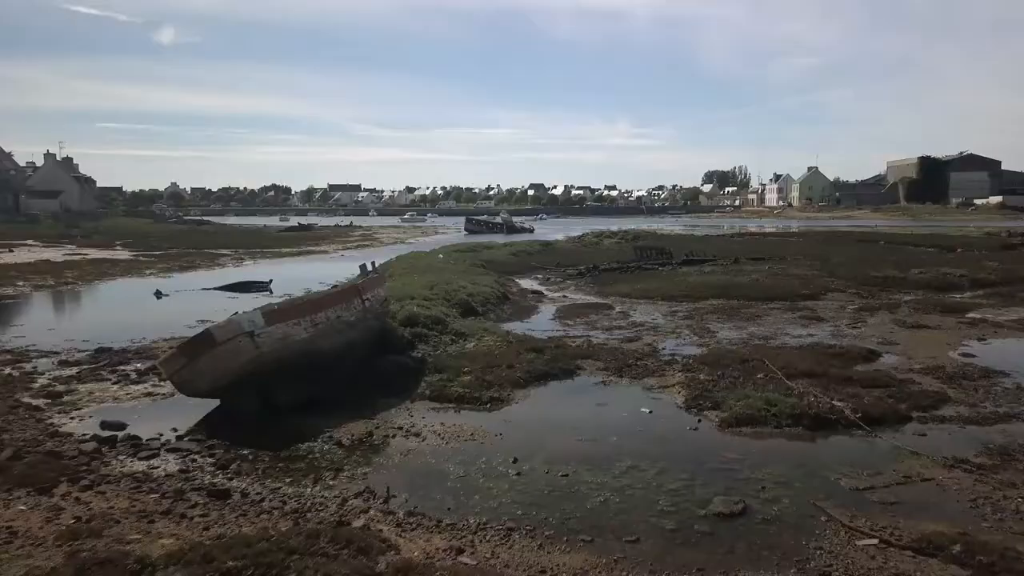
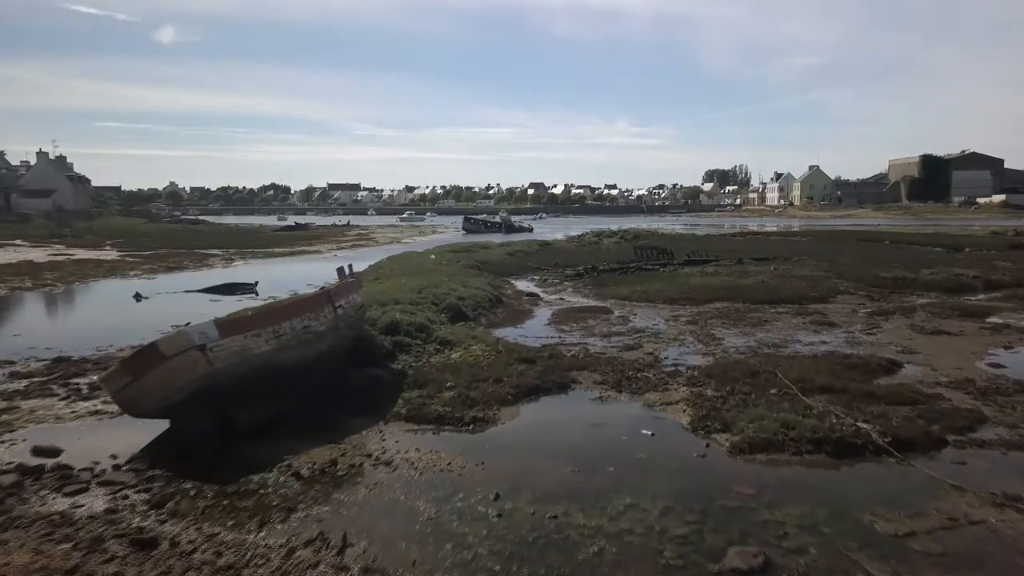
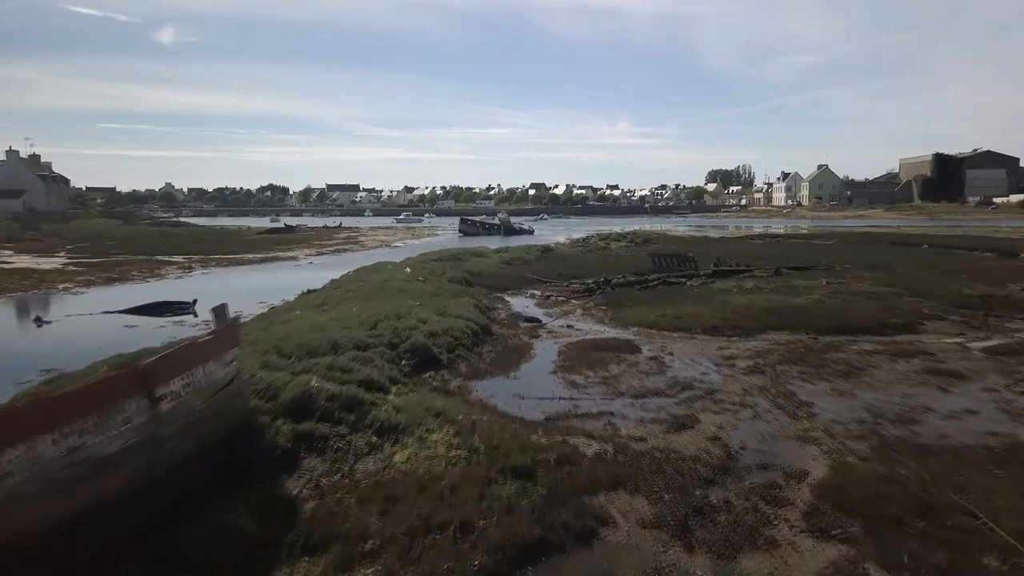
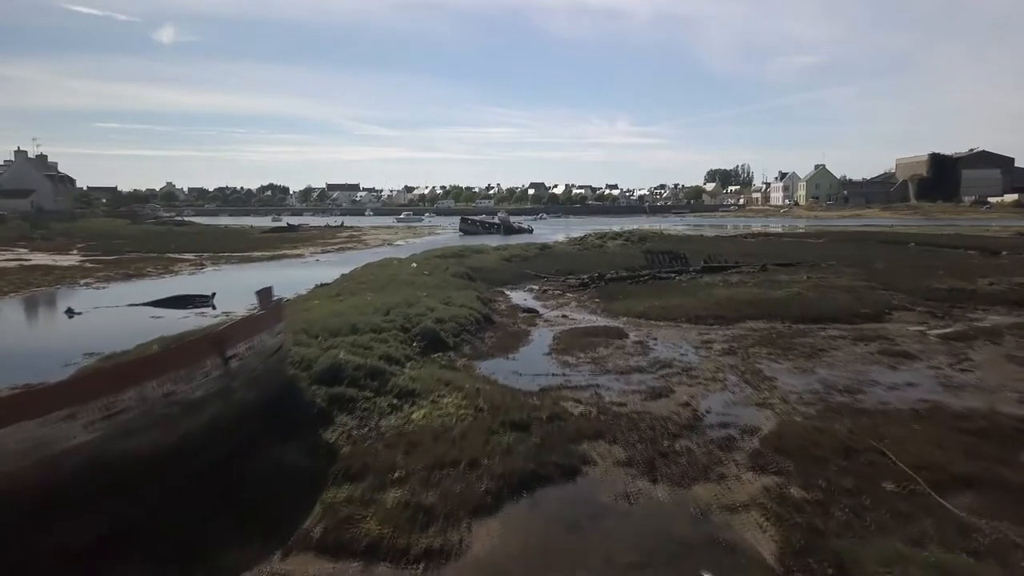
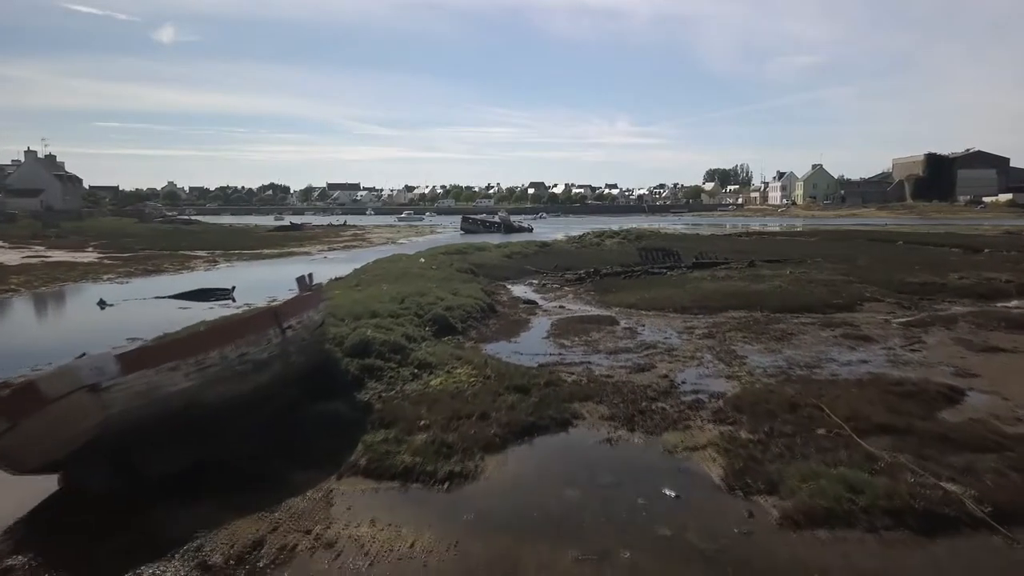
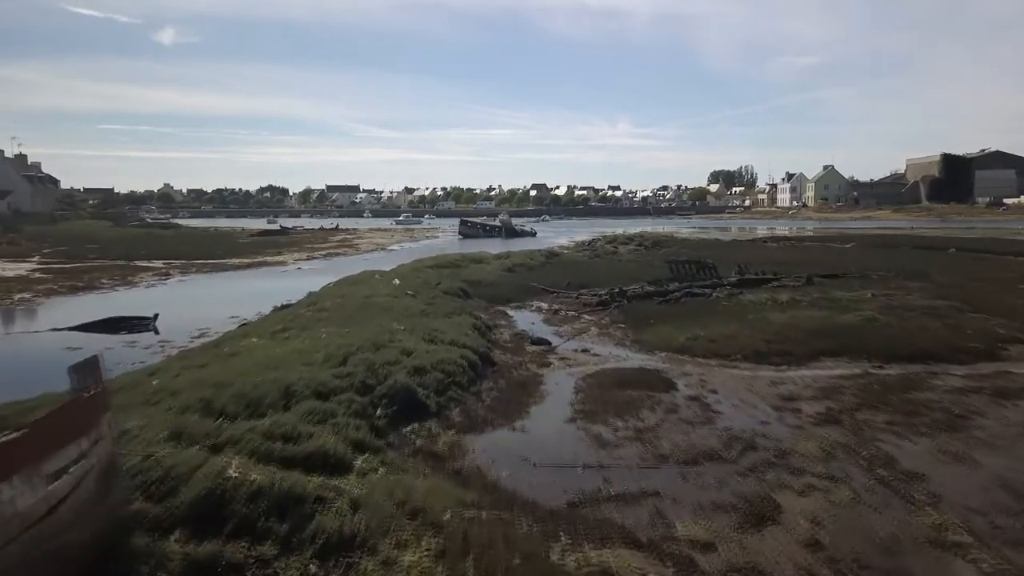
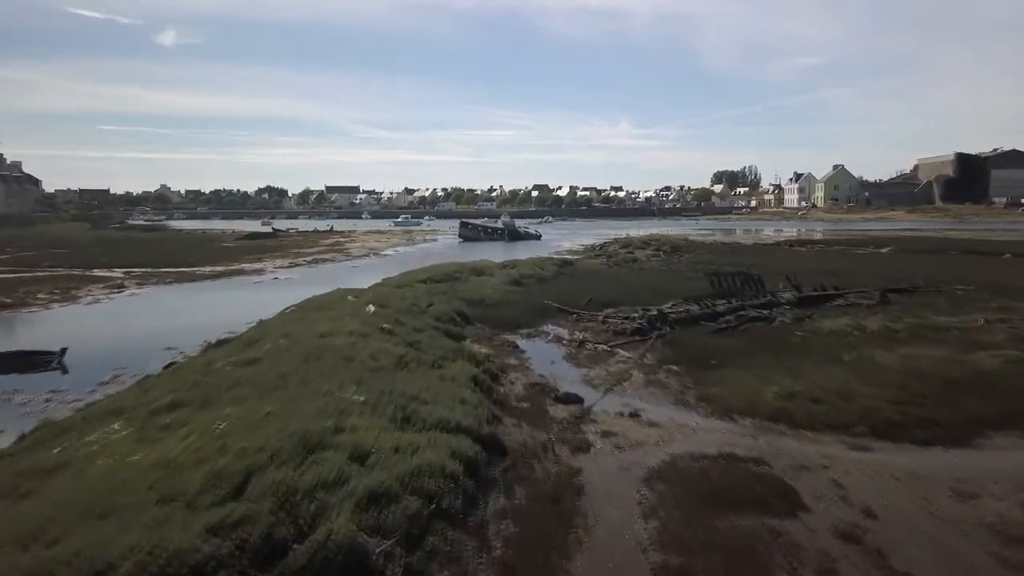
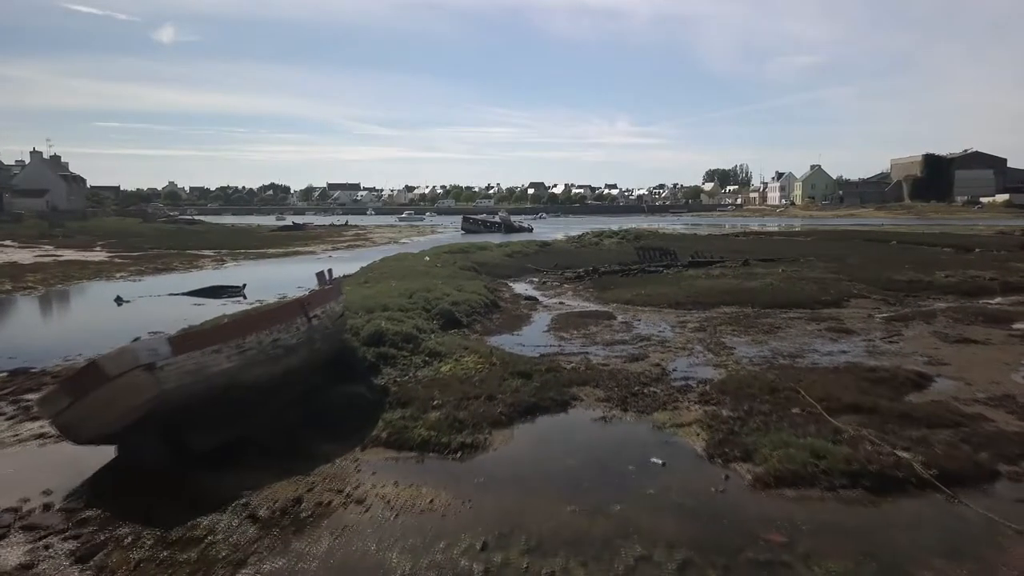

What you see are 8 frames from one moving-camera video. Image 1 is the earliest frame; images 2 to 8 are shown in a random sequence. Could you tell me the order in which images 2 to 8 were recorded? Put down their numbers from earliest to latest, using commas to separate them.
2, 8, 5, 4, 3, 6, 7
